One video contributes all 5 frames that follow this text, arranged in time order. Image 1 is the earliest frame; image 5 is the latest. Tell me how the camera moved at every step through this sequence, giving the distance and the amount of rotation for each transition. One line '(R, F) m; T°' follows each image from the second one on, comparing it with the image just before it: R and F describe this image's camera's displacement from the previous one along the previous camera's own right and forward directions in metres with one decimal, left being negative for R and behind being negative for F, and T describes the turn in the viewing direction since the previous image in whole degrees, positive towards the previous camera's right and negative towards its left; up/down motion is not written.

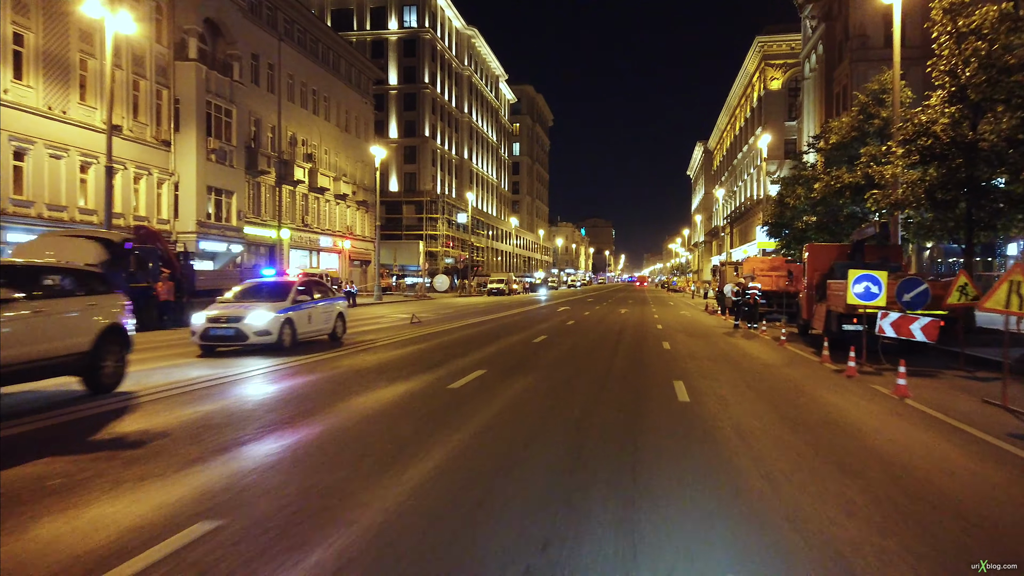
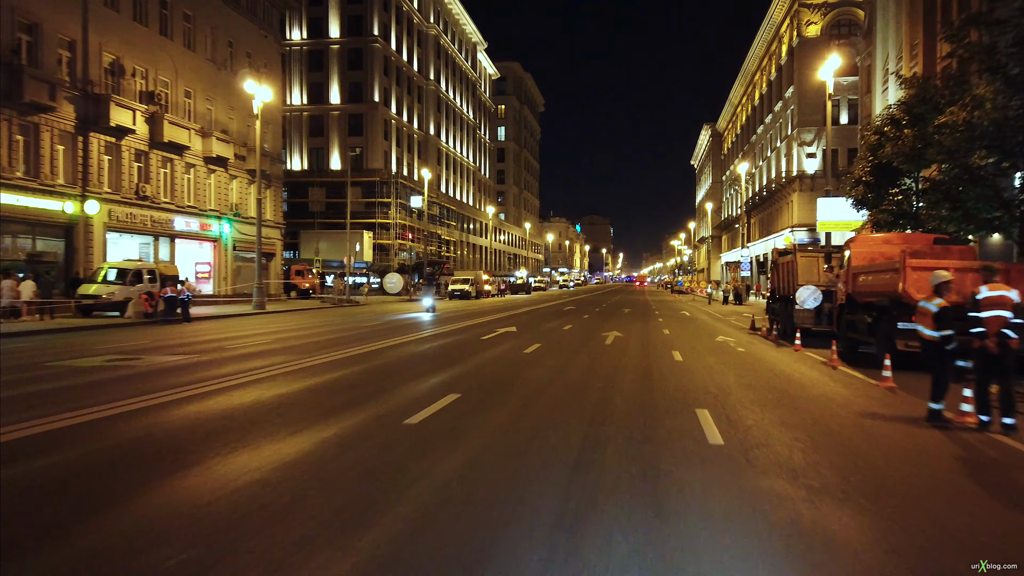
(+2.3, +12.8) m; 0°
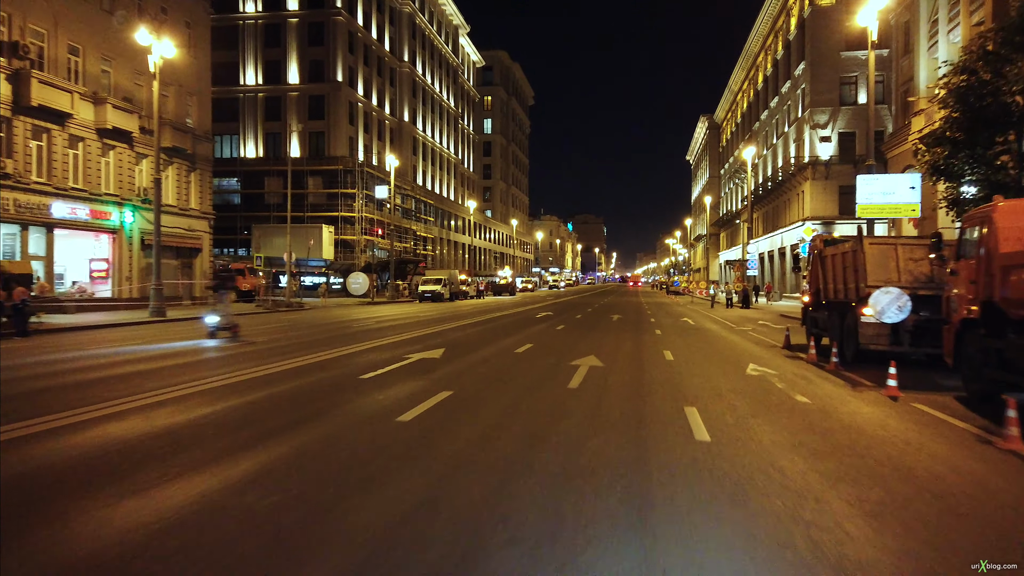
(+1.1, +5.4) m; 0°
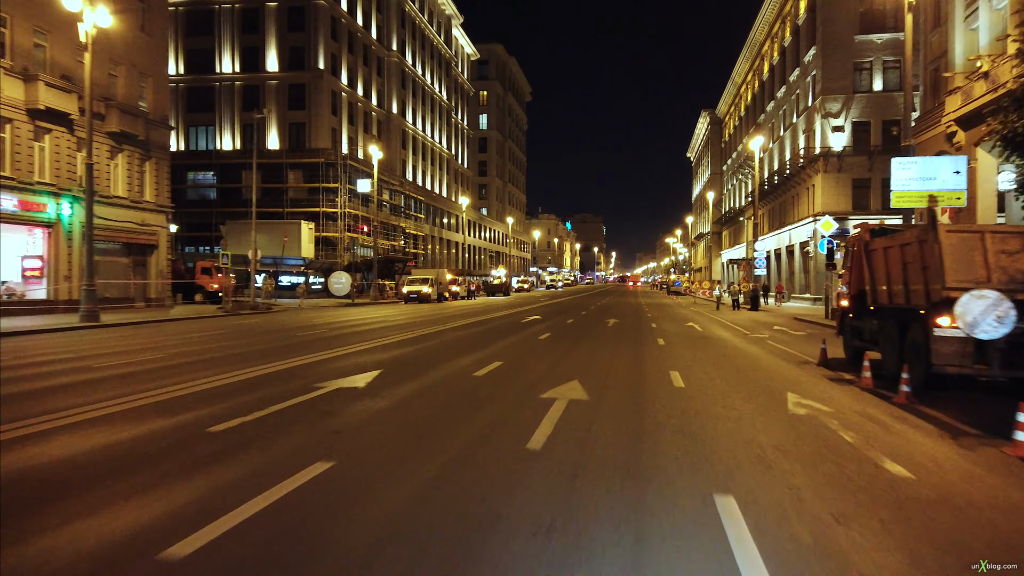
(+0.5, +2.7) m; 0°
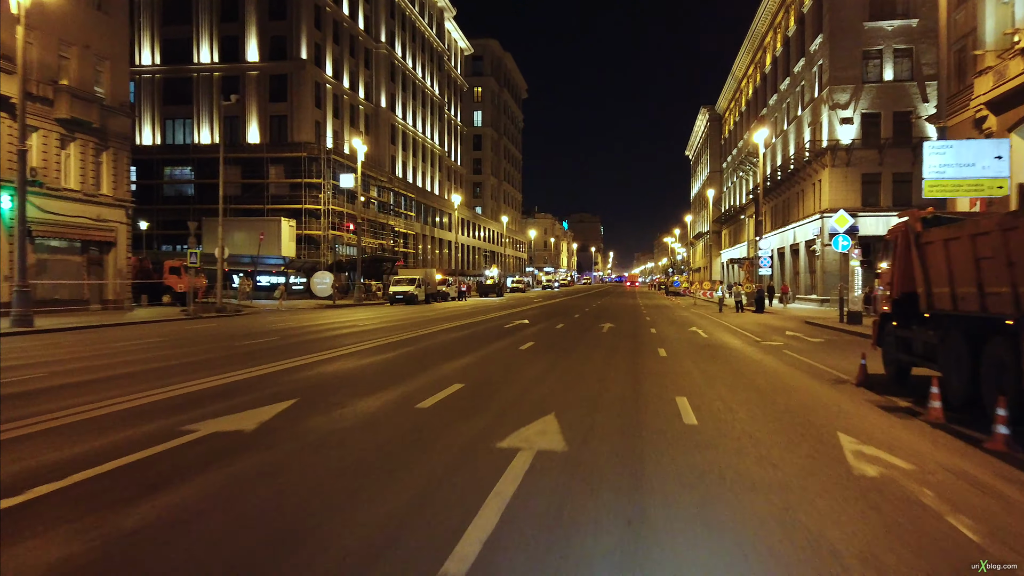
(+0.4, +2.0) m; 0°
